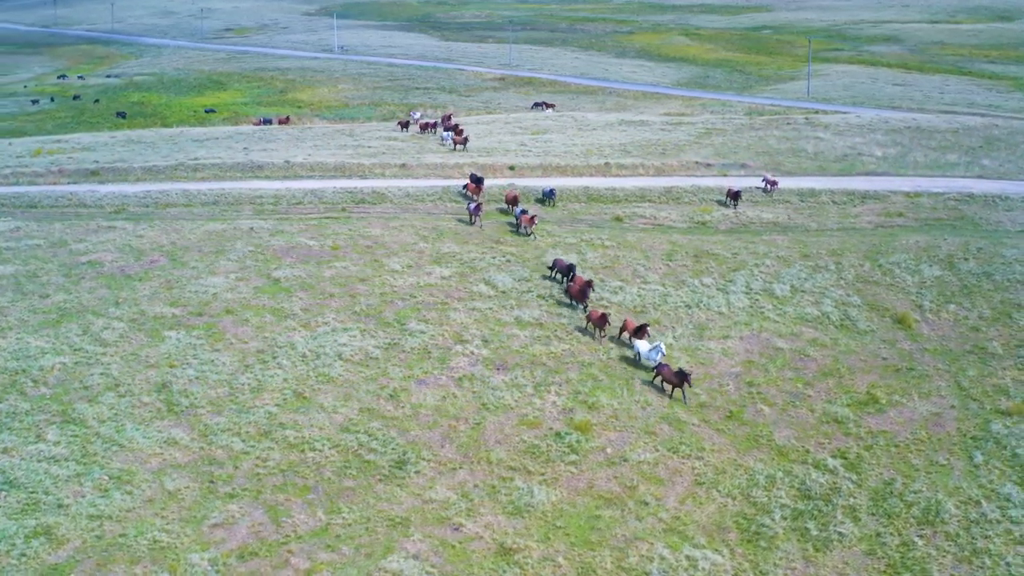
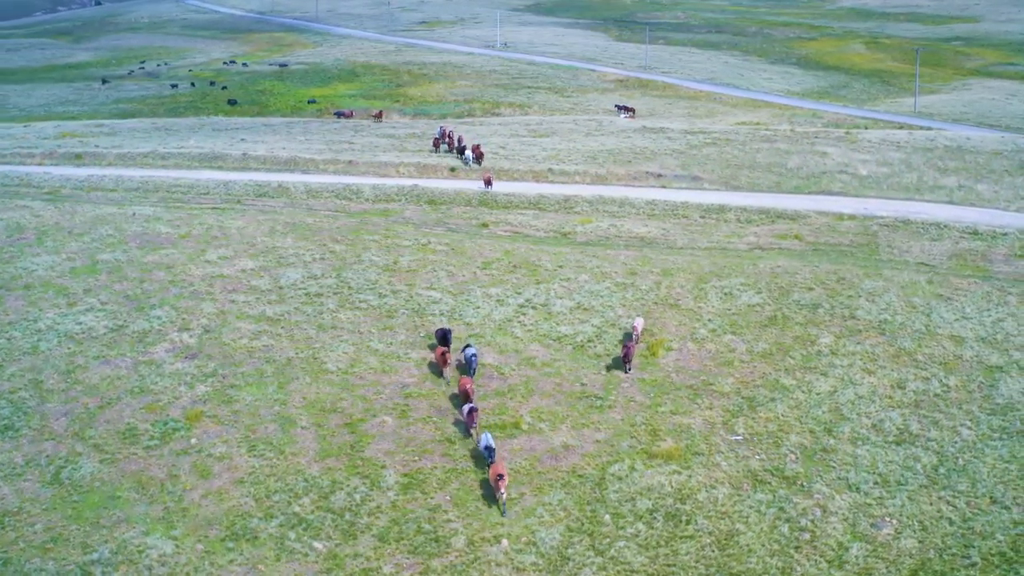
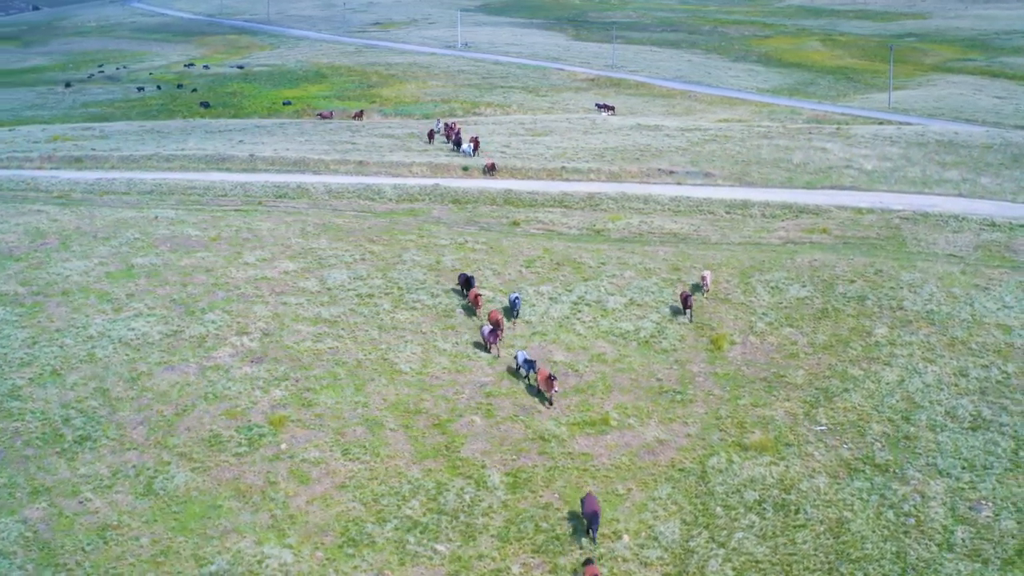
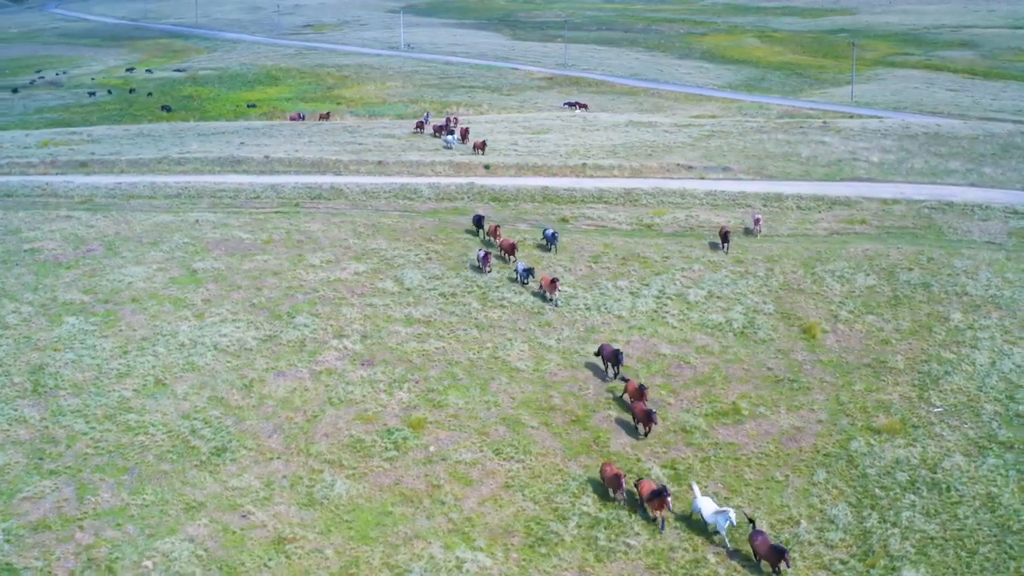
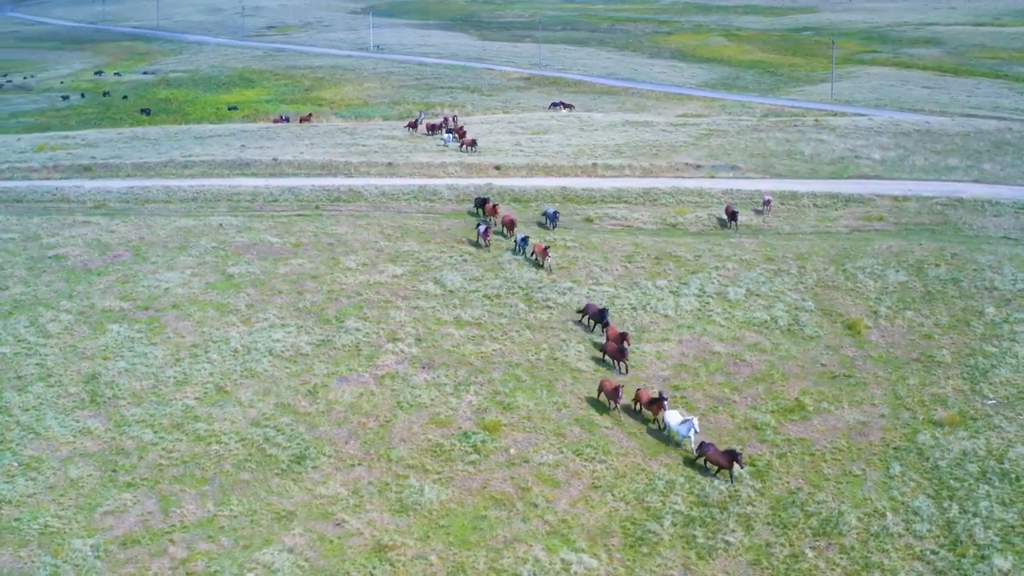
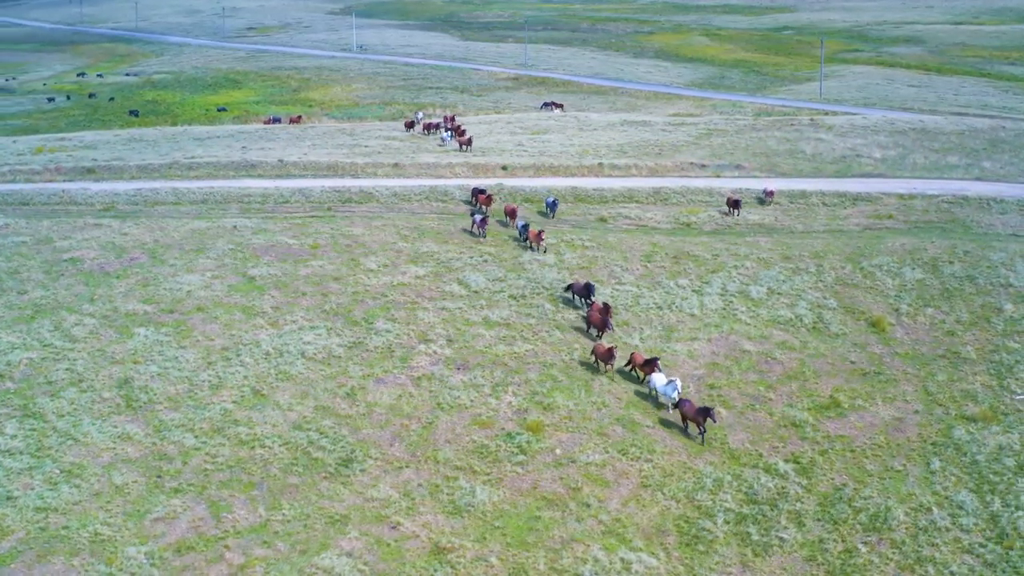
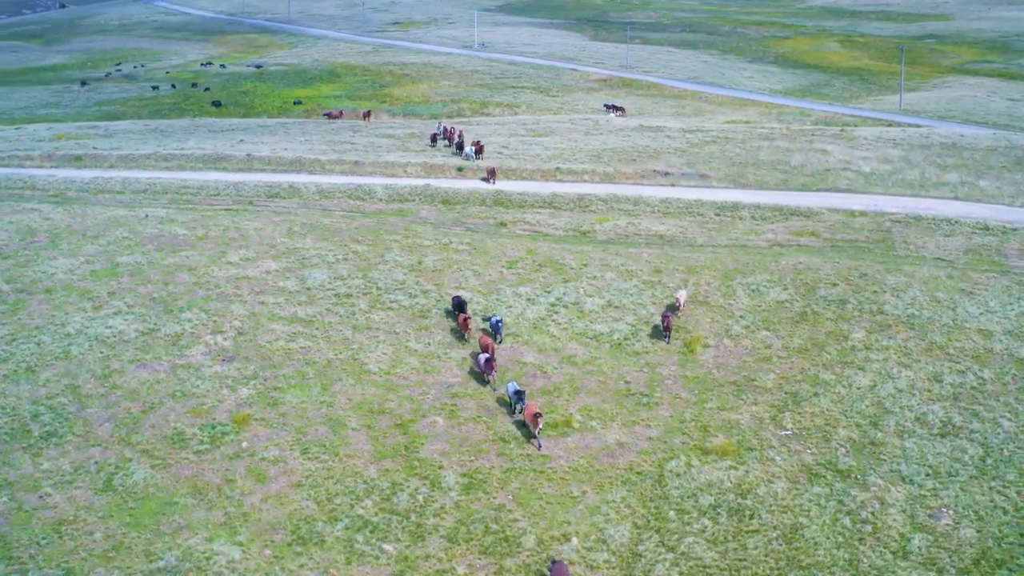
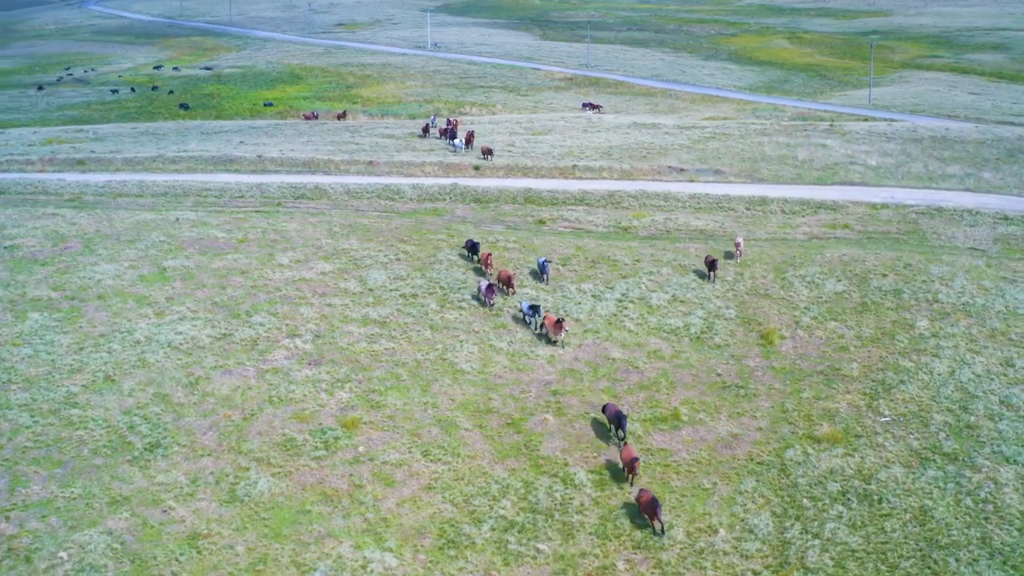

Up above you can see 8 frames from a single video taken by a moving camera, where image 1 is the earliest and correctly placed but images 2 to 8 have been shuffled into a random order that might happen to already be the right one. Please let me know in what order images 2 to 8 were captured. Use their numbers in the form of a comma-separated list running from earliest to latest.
6, 5, 4, 8, 3, 7, 2
